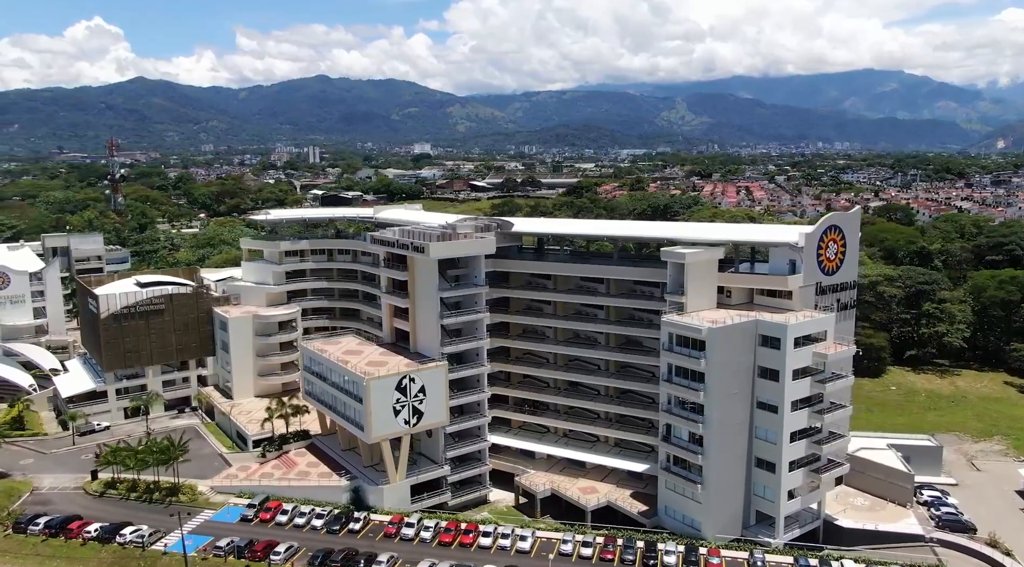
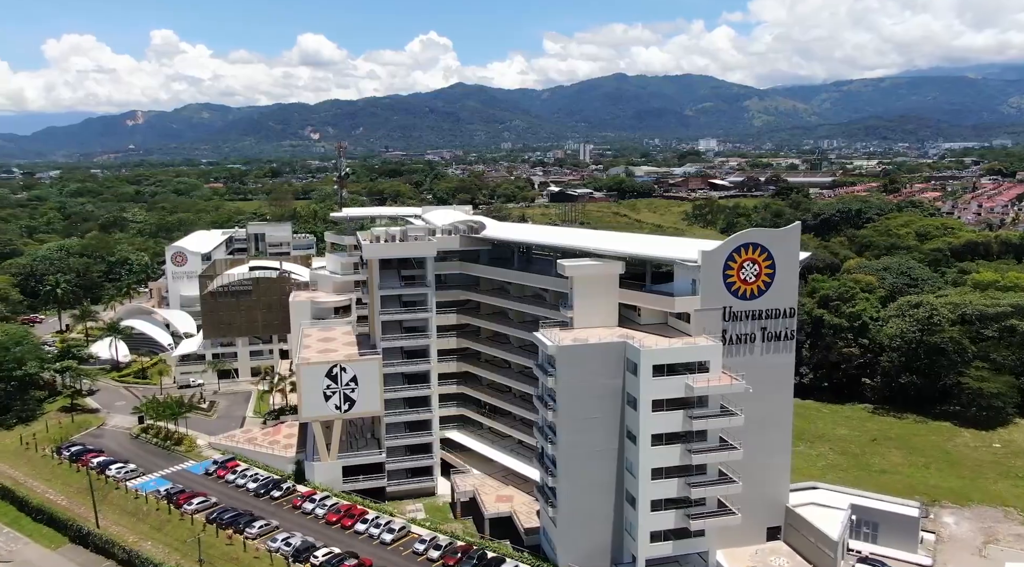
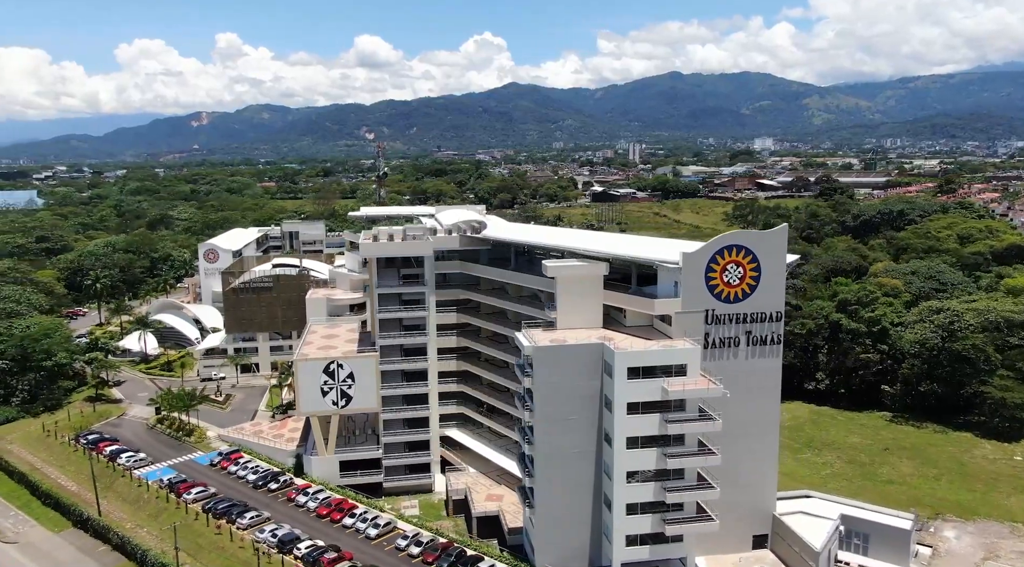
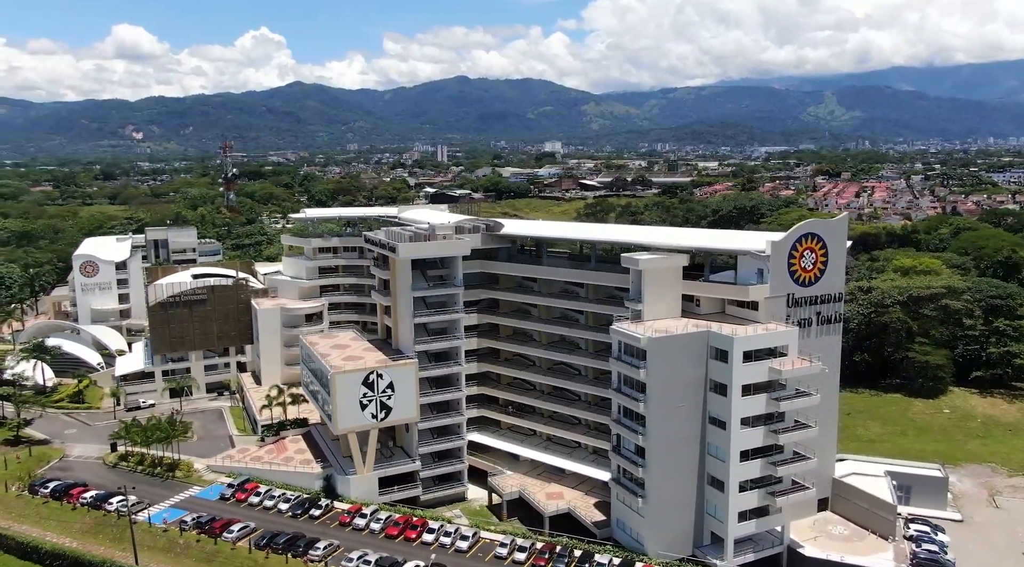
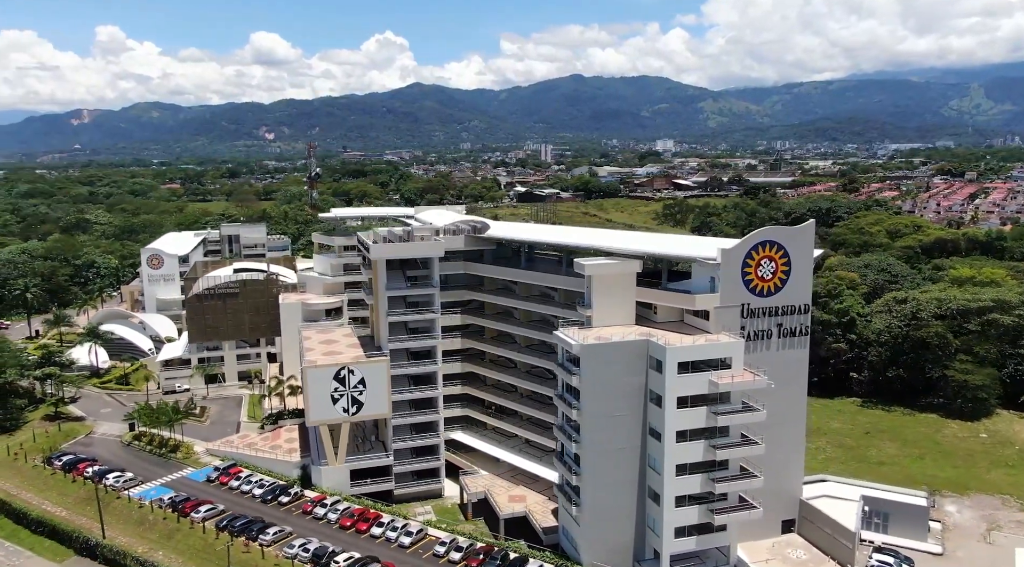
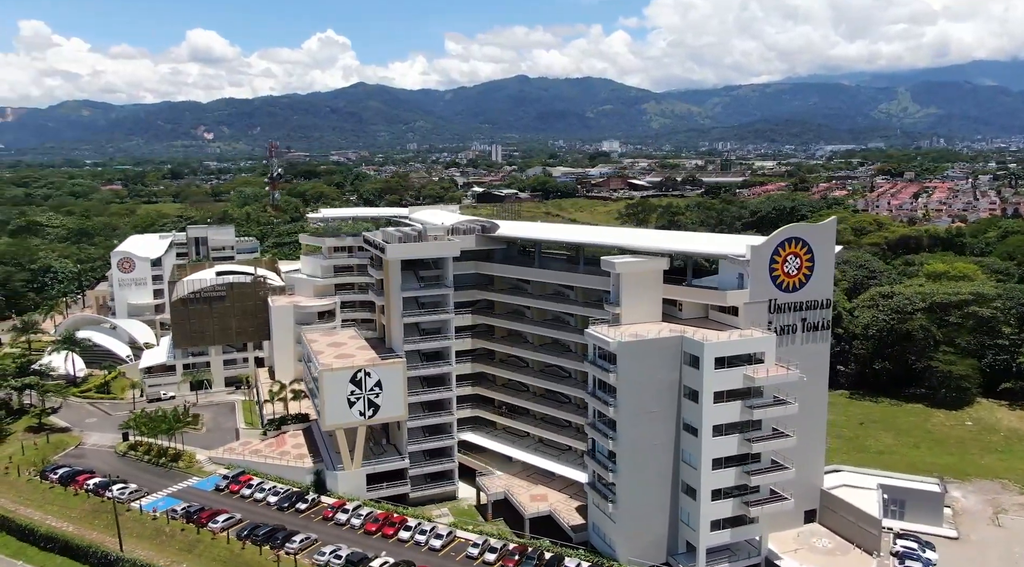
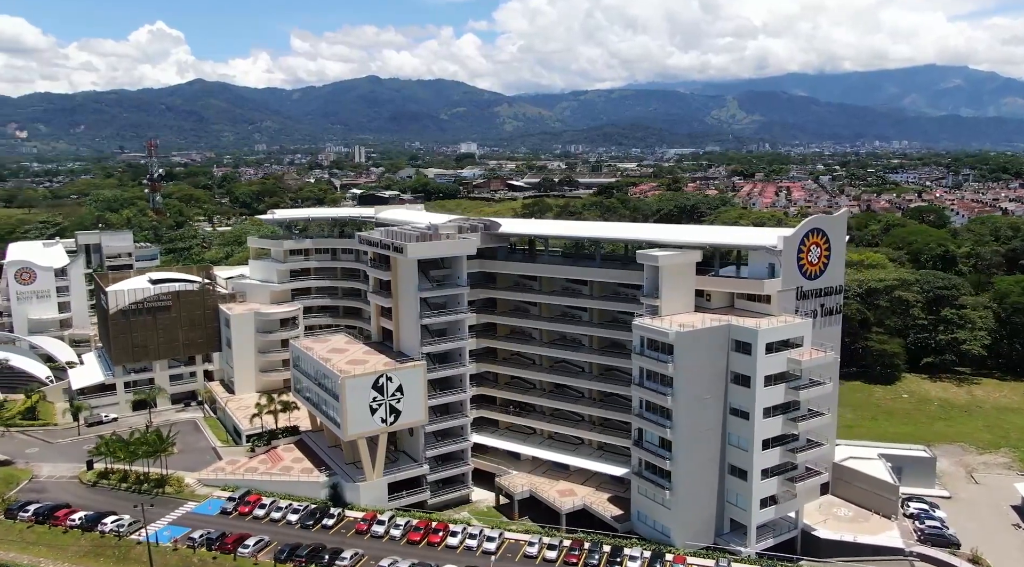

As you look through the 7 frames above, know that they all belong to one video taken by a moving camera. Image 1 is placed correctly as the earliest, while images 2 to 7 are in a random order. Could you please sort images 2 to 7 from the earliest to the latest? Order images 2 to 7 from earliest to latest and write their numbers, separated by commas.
7, 4, 6, 5, 2, 3
